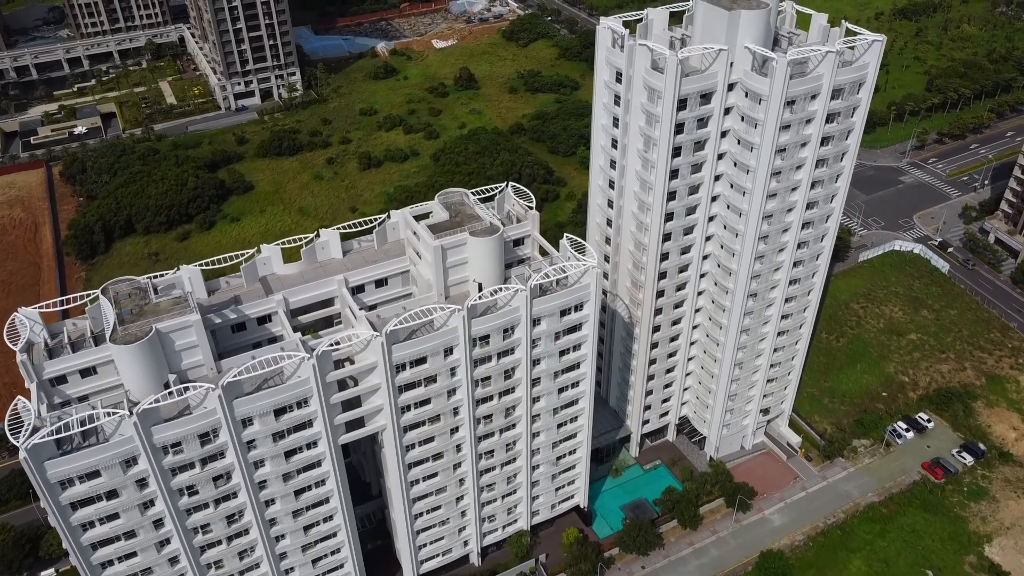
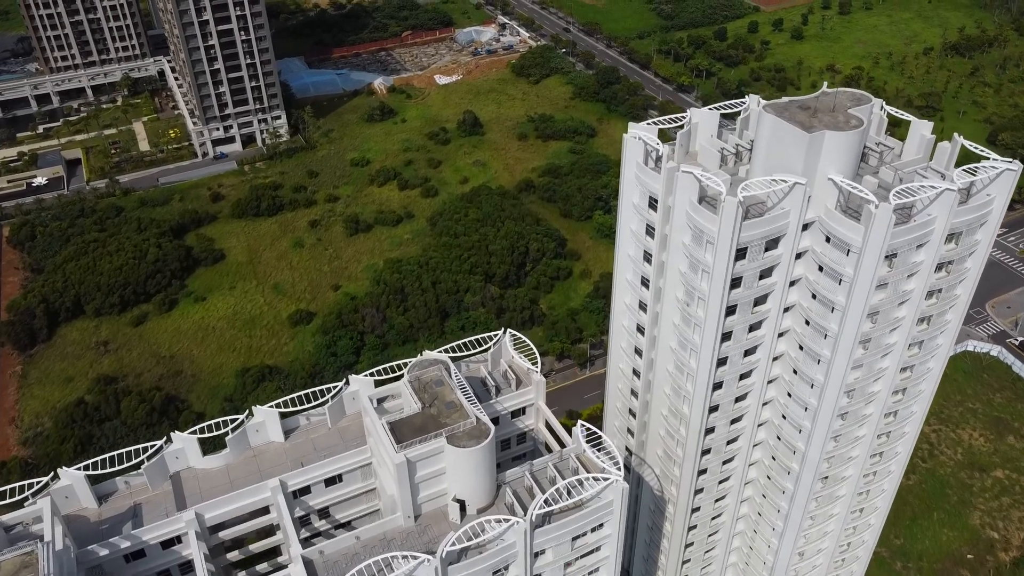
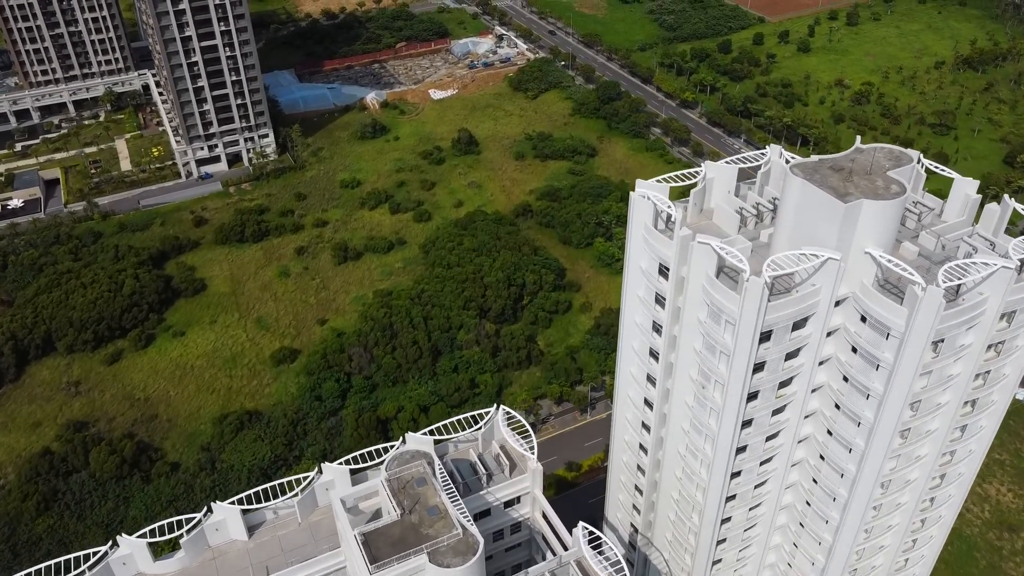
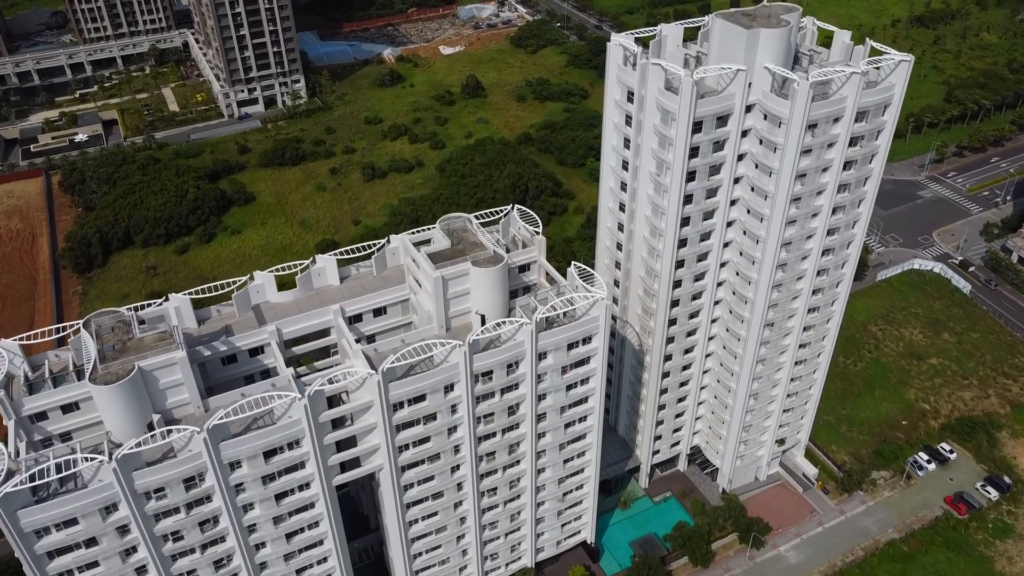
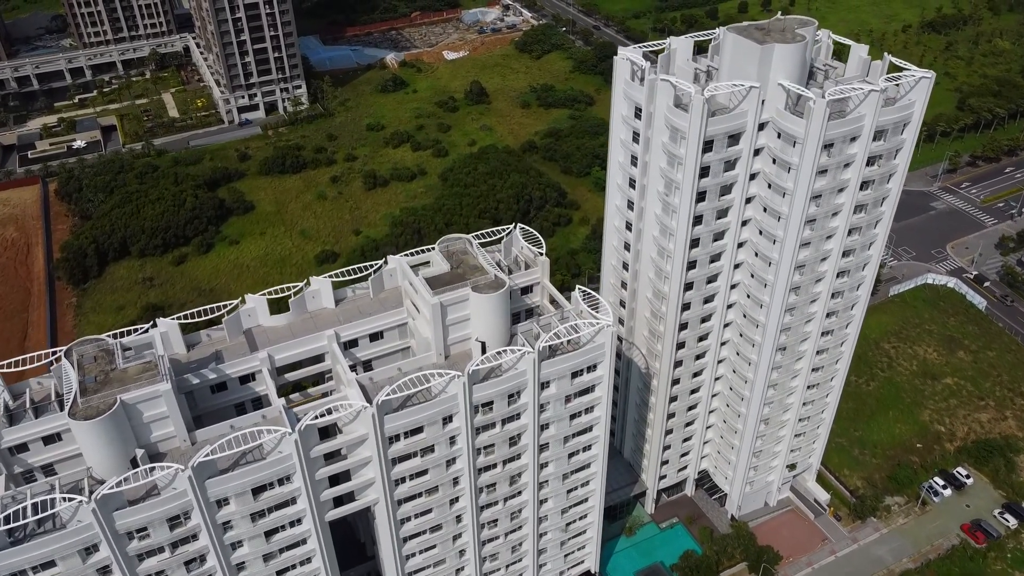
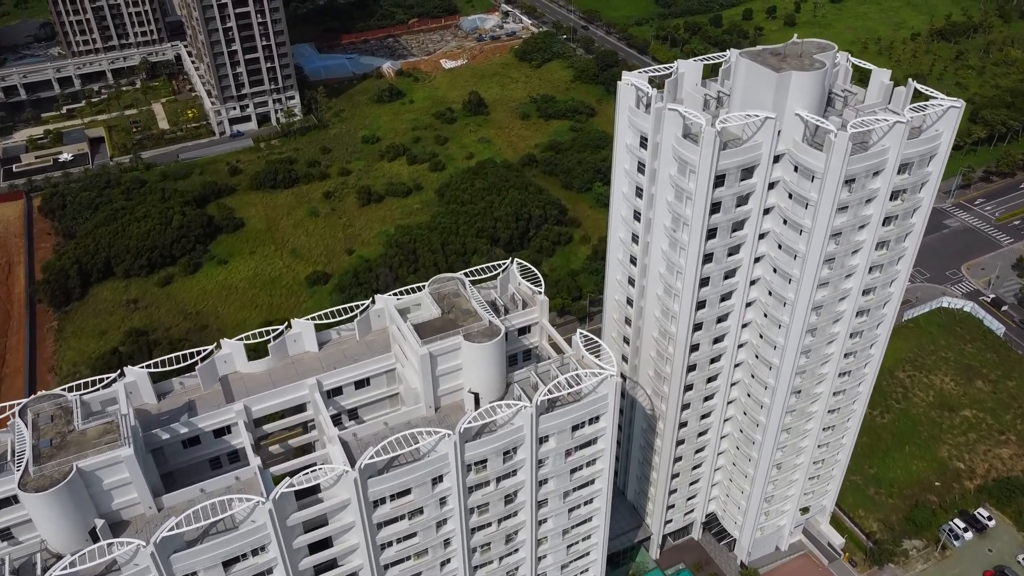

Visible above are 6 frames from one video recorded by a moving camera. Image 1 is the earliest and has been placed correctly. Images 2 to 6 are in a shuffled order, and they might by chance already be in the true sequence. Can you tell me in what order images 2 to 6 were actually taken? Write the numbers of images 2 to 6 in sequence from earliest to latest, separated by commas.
4, 5, 6, 2, 3
